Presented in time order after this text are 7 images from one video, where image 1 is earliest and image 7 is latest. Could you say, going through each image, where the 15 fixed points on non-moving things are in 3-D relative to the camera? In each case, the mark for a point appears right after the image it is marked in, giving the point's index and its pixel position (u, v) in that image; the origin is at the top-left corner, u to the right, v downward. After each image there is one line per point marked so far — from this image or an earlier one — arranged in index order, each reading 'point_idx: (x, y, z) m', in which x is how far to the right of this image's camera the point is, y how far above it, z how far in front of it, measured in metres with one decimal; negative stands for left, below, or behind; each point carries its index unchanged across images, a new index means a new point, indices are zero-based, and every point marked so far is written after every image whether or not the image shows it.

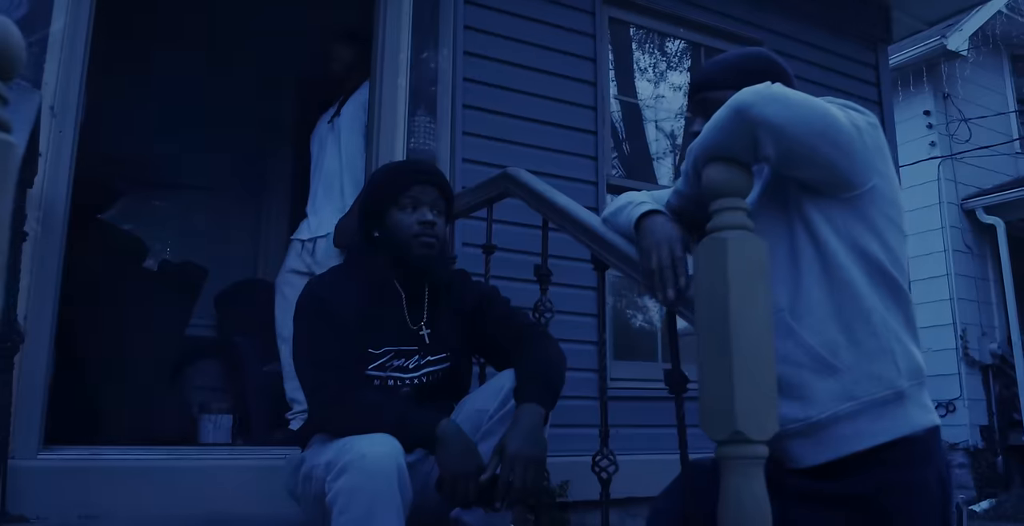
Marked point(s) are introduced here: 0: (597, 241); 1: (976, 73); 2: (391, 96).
0: (+0.2, +0.1, +1.9) m
1: (+5.9, +2.4, +10.7) m
2: (-0.5, +0.6, +3.3) m
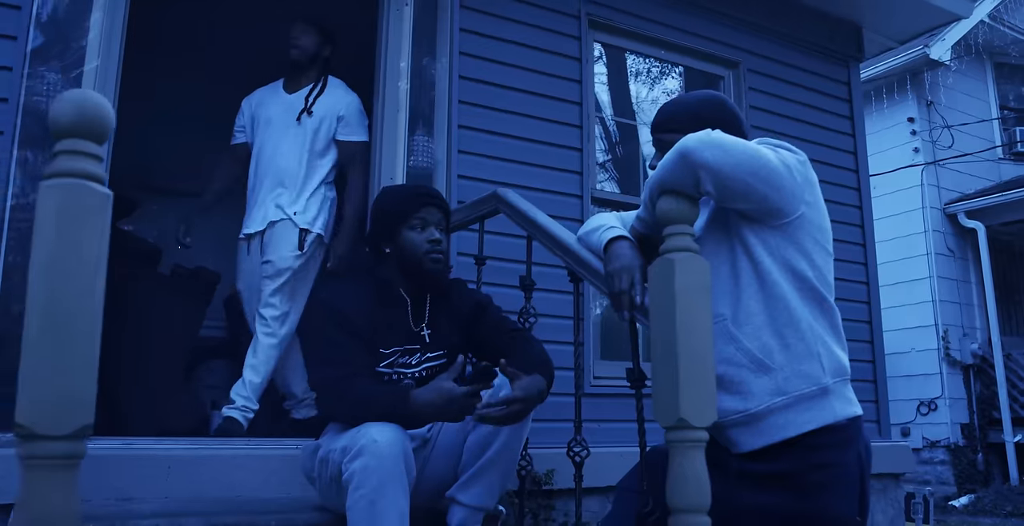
0: (+0.2, 0.0, +2.2) m
1: (+5.8, +2.4, +11.0) m
2: (-0.5, +0.6, +3.6) m
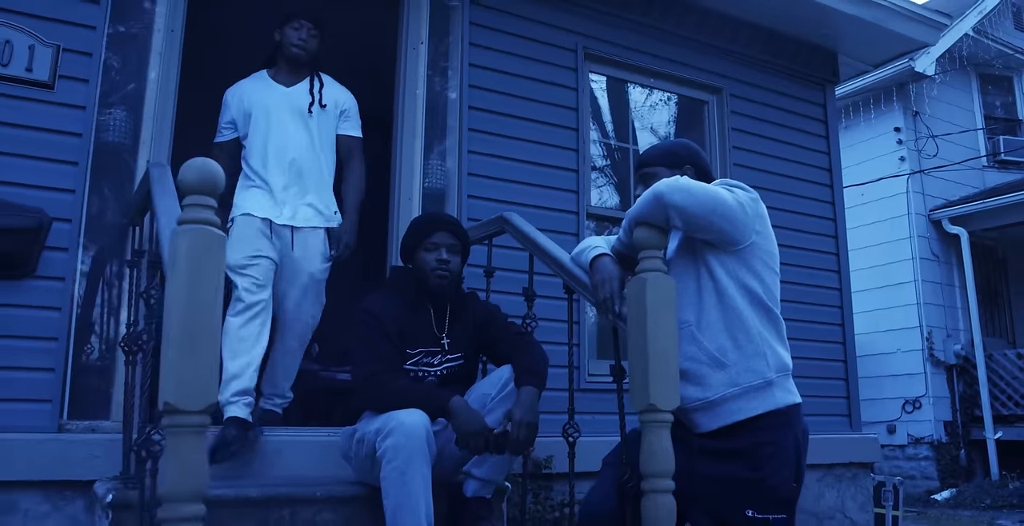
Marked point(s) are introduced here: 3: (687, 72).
0: (+0.2, 0.0, +2.6) m
1: (+5.9, +2.3, +11.4) m
2: (-0.5, +0.6, +4.0) m
3: (+1.1, +1.1, +5.1) m
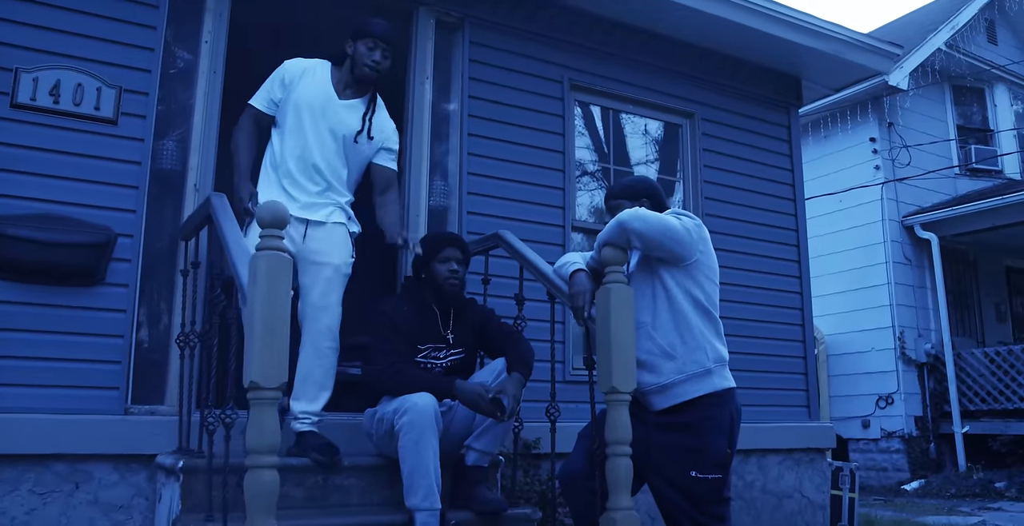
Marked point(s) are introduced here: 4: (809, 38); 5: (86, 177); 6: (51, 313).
0: (+0.1, -0.1, +3.2) m
1: (+5.8, +2.3, +12.0) m
2: (-0.5, +0.5, +4.6) m
3: (+1.0, +1.1, +5.7) m
4: (+2.0, +1.6, +5.9) m
5: (-1.9, +0.4, +3.8) m
6: (-2.0, -0.2, +3.6) m
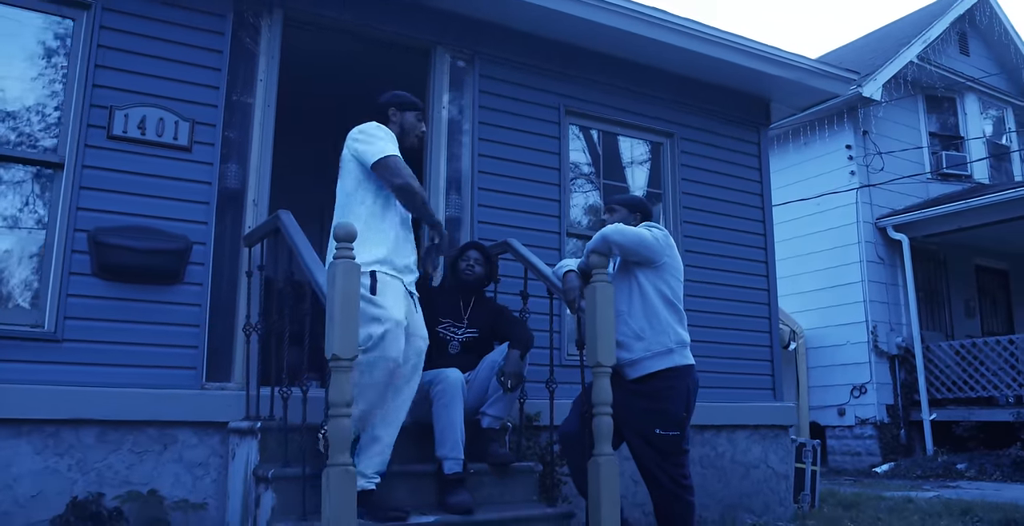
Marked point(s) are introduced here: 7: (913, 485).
0: (+0.2, -0.1, +4.0) m
1: (+5.8, +2.3, +12.9) m
2: (-0.5, +0.5, +5.4) m
3: (+1.0, +1.1, +6.5) m
4: (+2.1, +1.6, +6.7) m
5: (-1.9, +0.4, +4.6) m
6: (-1.9, -0.2, +4.4) m
7: (+4.6, -2.6, +9.8) m
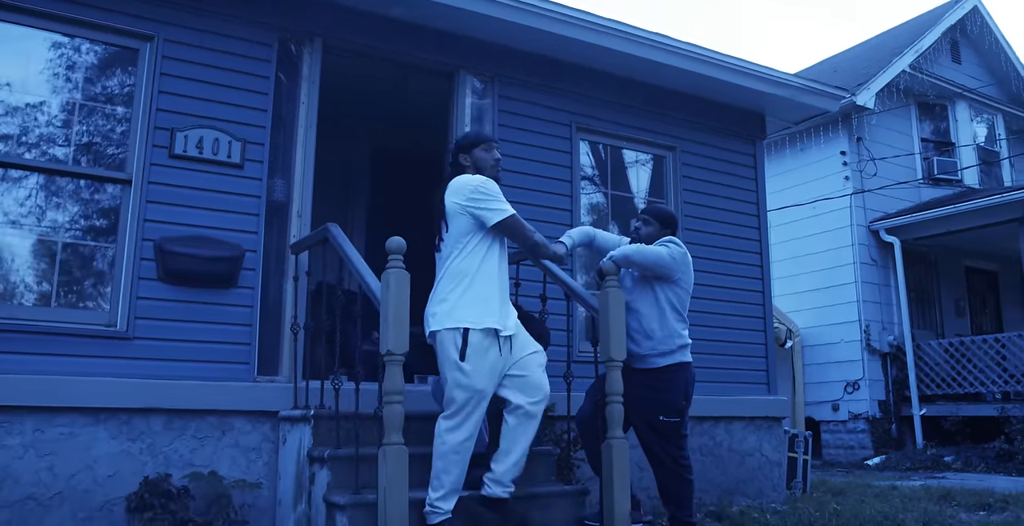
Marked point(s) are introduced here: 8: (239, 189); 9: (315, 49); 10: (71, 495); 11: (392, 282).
0: (+0.3, -0.1, +4.5) m
1: (+5.9, +2.3, +13.4) m
2: (-0.4, +0.5, +5.9) m
3: (+1.2, +1.1, +7.0) m
4: (+2.2, +1.5, +7.2) m
5: (-1.8, +0.3, +5.1) m
6: (-1.8, -0.3, +4.9) m
7: (+4.8, -2.6, +10.3) m
8: (-1.7, +0.5, +5.2) m
9: (-1.3, +1.4, +5.6) m
10: (-2.3, -1.2, +4.4) m
11: (-0.5, -0.1, +3.5) m
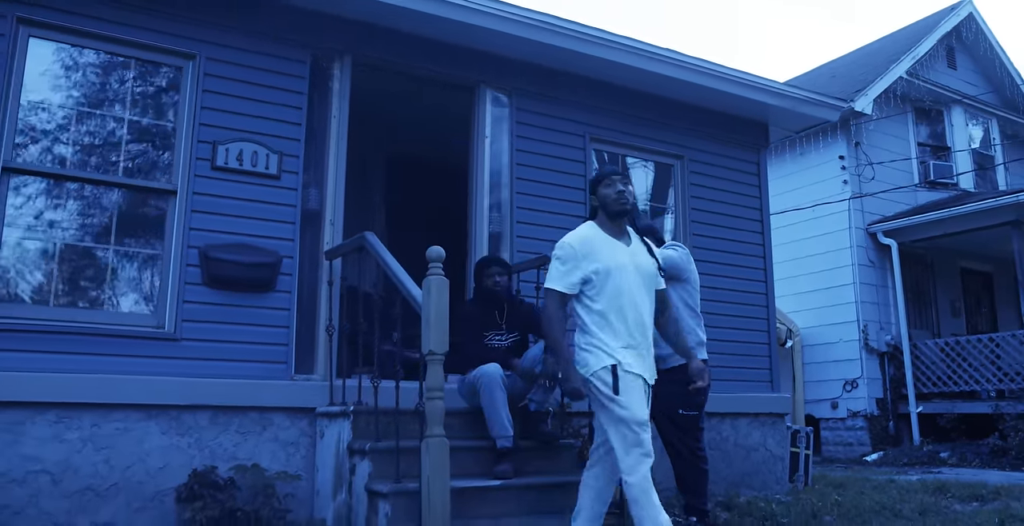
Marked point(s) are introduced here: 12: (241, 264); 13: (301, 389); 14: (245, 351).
0: (+0.4, -0.2, +4.9) m
1: (+6.0, +2.3, +13.7) m
2: (-0.2, +0.4, +6.3) m
3: (+1.3, +1.0, +7.3) m
4: (+2.3, +1.5, +7.5) m
5: (-1.6, +0.3, +5.4) m
6: (-1.7, -0.3, +5.3) m
7: (+4.9, -2.6, +10.6) m
8: (-1.5, +0.4, +5.5) m
9: (-1.2, +1.4, +5.9) m
10: (-2.2, -1.3, +4.8) m
11: (-0.4, -0.1, +3.9) m
12: (-1.7, 0.0, +5.2) m
13: (-1.3, -0.8, +5.2) m
14: (-1.7, -0.5, +5.2) m
